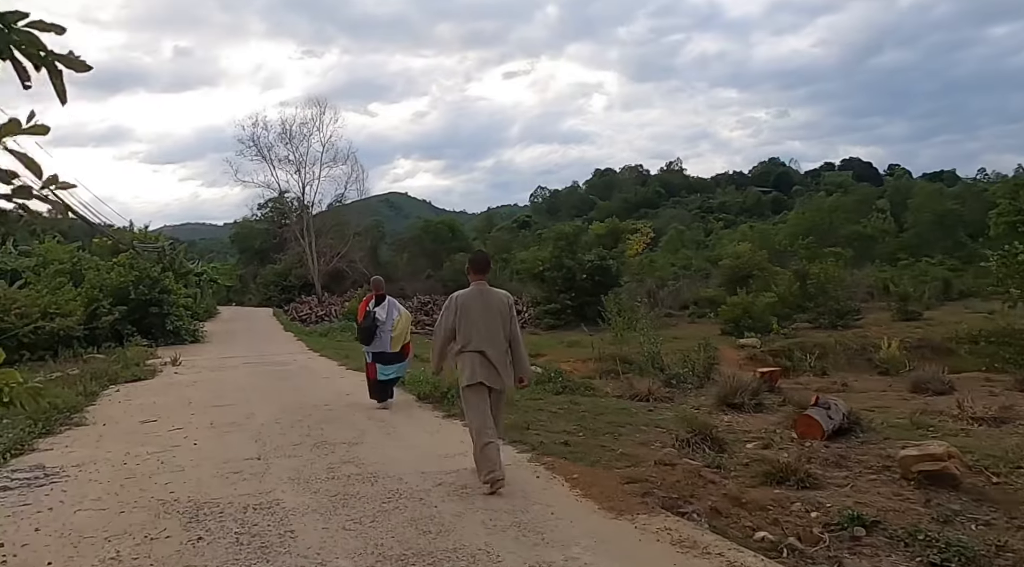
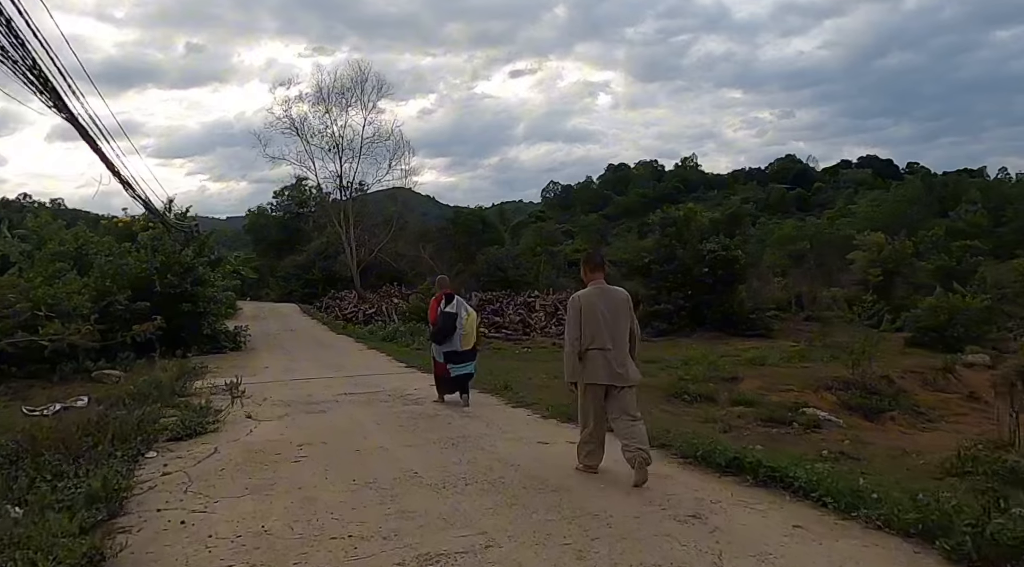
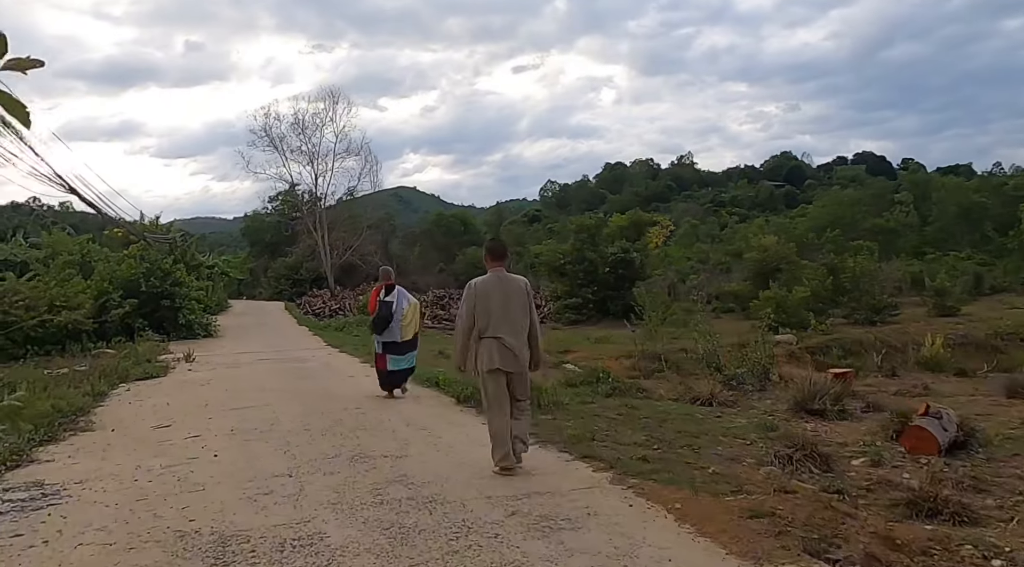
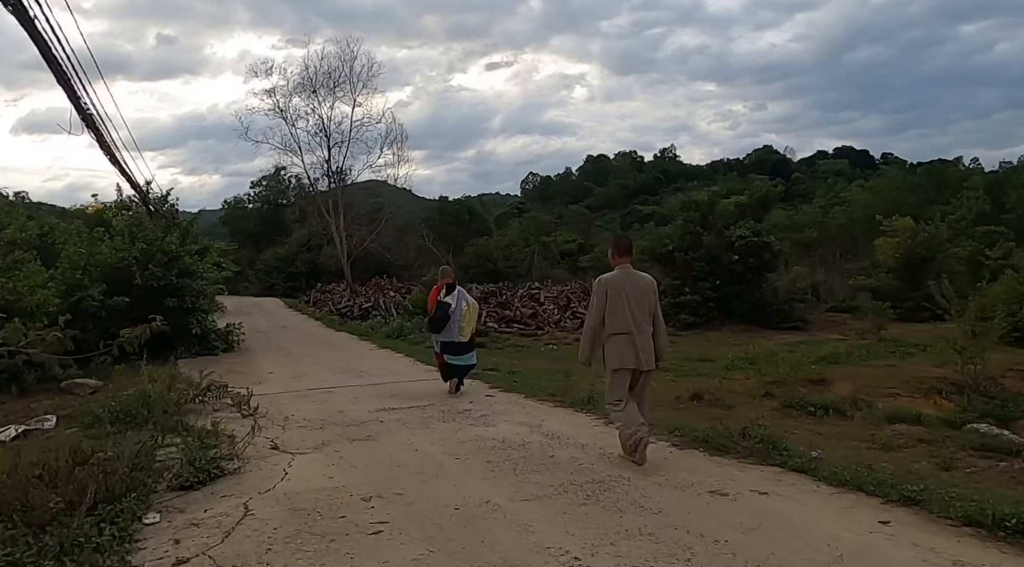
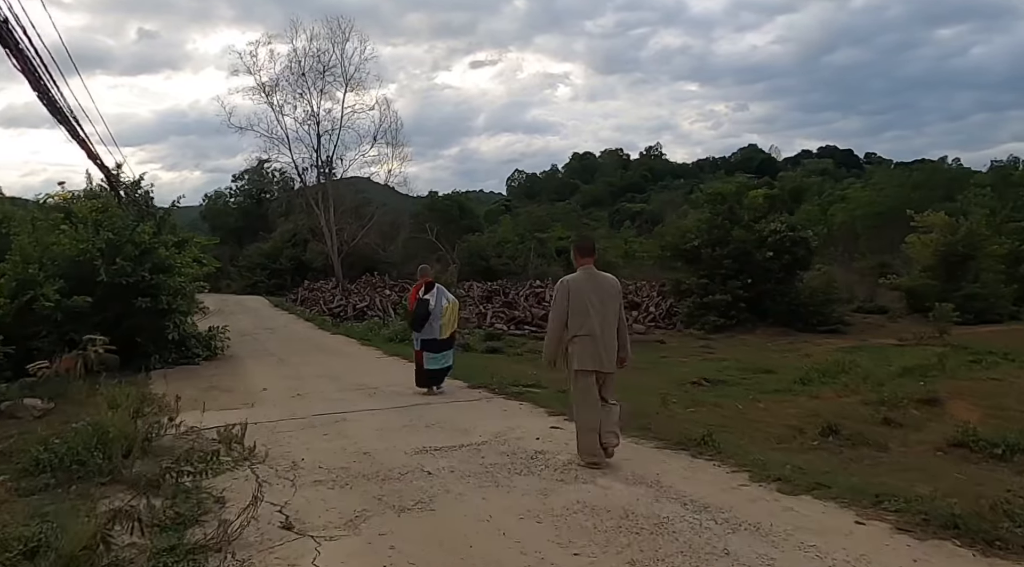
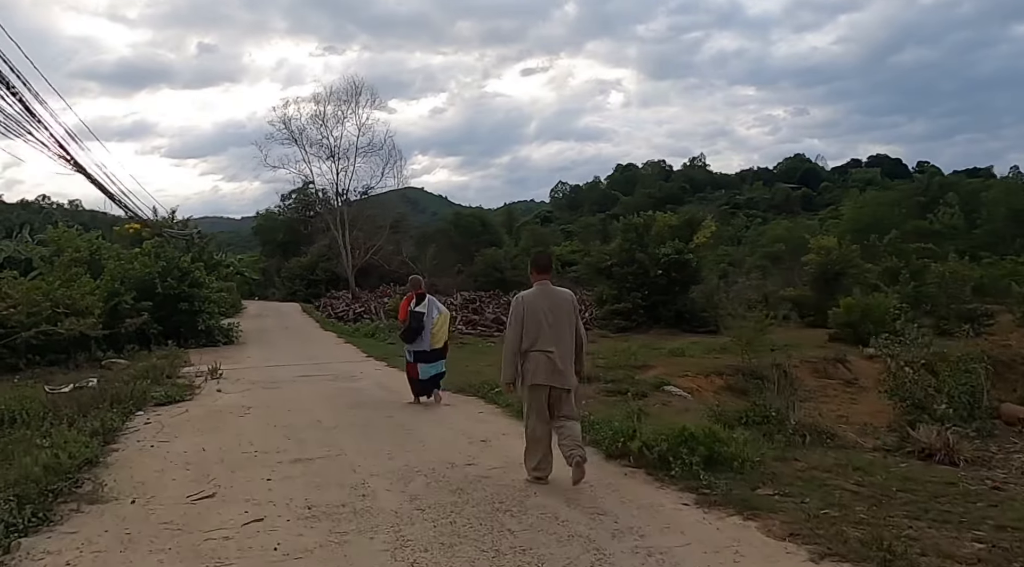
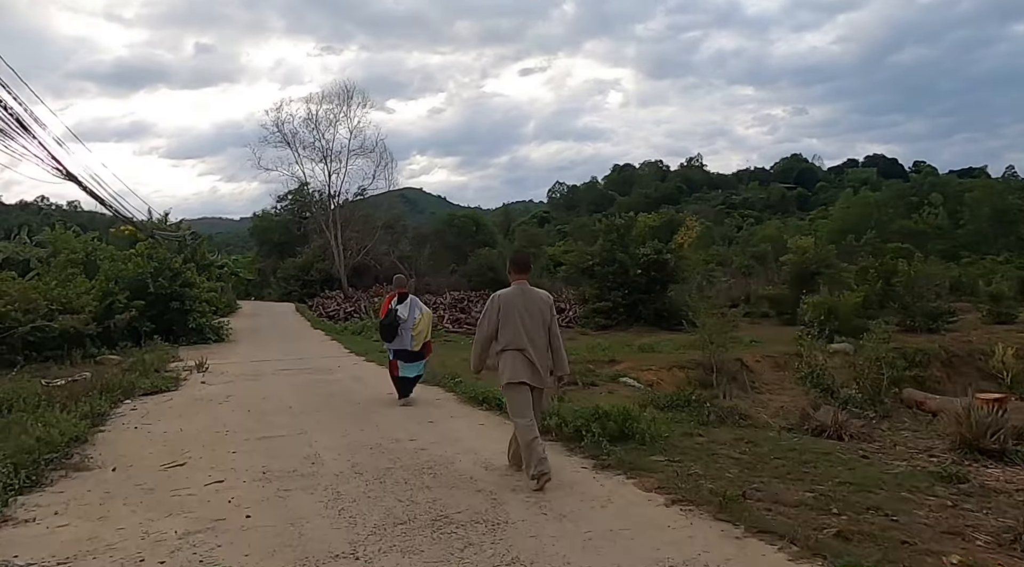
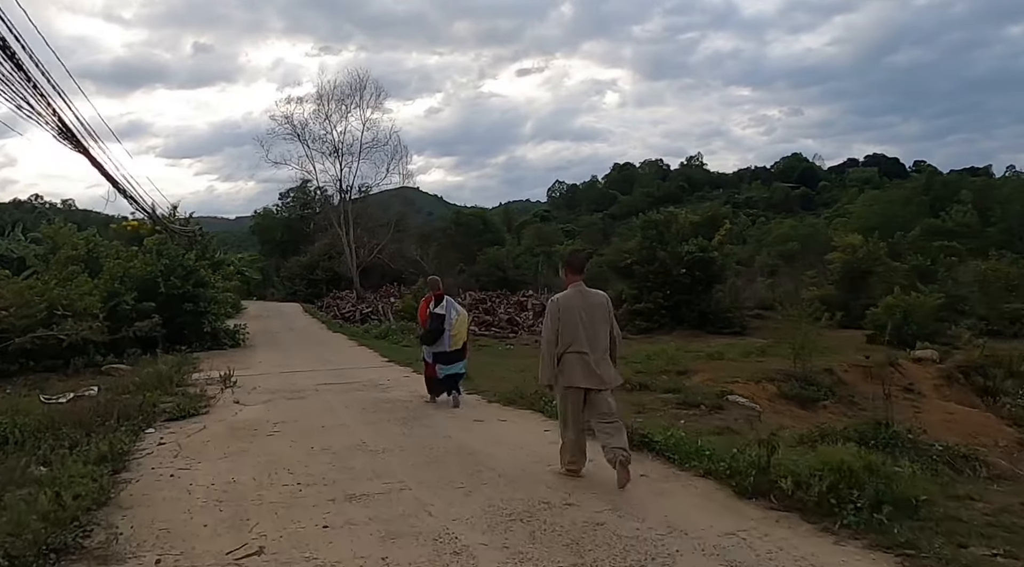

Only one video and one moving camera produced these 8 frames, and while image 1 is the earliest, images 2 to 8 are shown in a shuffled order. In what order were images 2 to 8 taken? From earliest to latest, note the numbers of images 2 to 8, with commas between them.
3, 7, 6, 8, 2, 4, 5
